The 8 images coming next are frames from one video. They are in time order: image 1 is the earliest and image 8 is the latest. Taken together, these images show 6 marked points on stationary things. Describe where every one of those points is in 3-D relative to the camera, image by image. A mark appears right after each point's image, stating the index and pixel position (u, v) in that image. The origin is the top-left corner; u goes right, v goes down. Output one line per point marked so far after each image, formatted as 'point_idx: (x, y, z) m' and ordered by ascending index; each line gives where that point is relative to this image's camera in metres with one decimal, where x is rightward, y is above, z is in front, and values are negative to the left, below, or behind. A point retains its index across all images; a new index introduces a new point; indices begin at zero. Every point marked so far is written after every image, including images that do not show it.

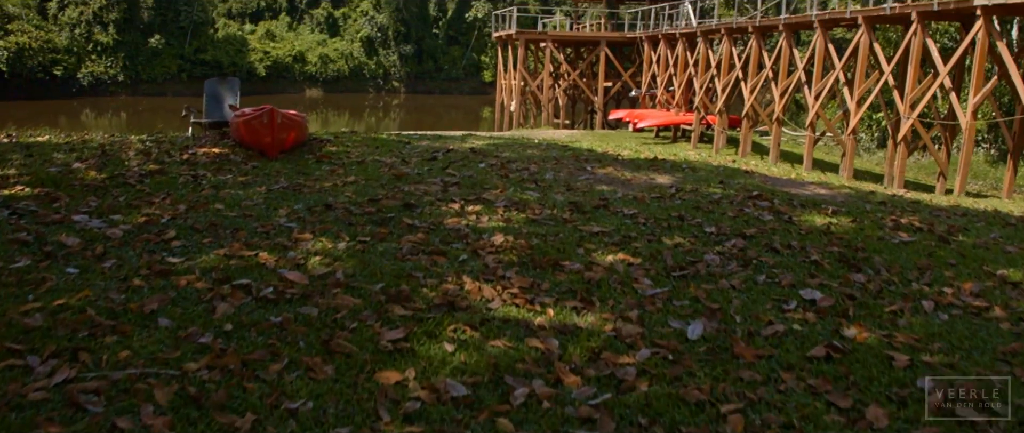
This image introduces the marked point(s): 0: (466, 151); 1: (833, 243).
0: (-0.3, +0.4, +6.1) m
1: (+1.1, -0.1, +3.5) m
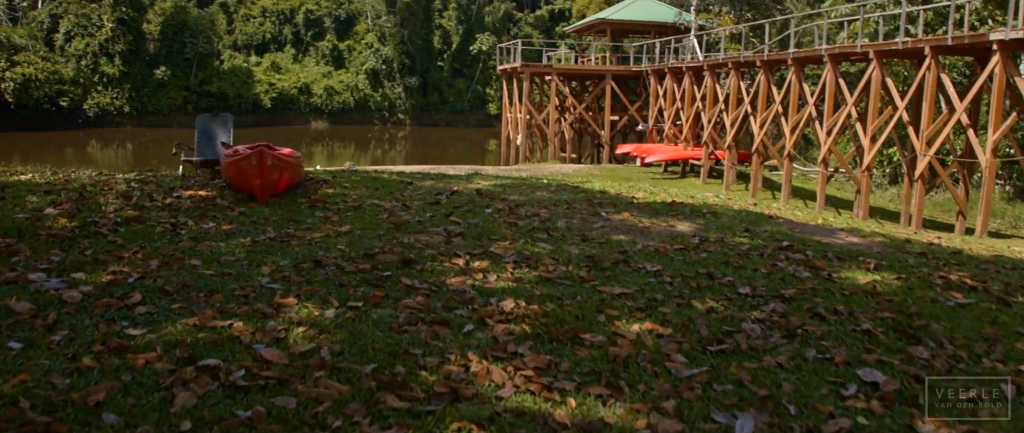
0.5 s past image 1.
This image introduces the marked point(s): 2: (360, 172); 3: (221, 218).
0: (-0.2, +0.1, +5.7) m
1: (+1.1, -0.3, +3.1) m
2: (-1.0, +0.3, +6.7) m
3: (-1.1, 0.0, +3.9) m
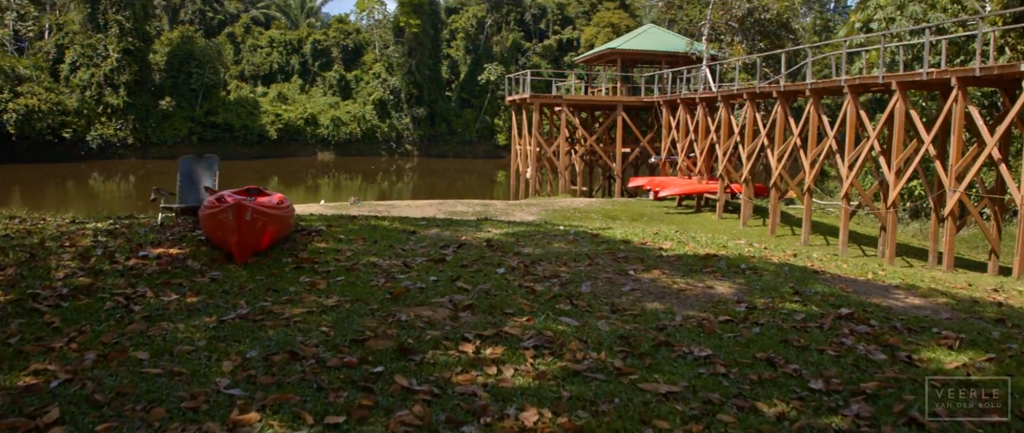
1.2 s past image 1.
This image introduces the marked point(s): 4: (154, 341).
0: (-0.2, -0.1, +5.1) m
1: (+1.1, -0.5, +2.5) m
2: (-0.9, 0.0, +6.1) m
3: (-1.0, -0.2, +3.4) m
4: (-0.9, -0.3, +2.6) m
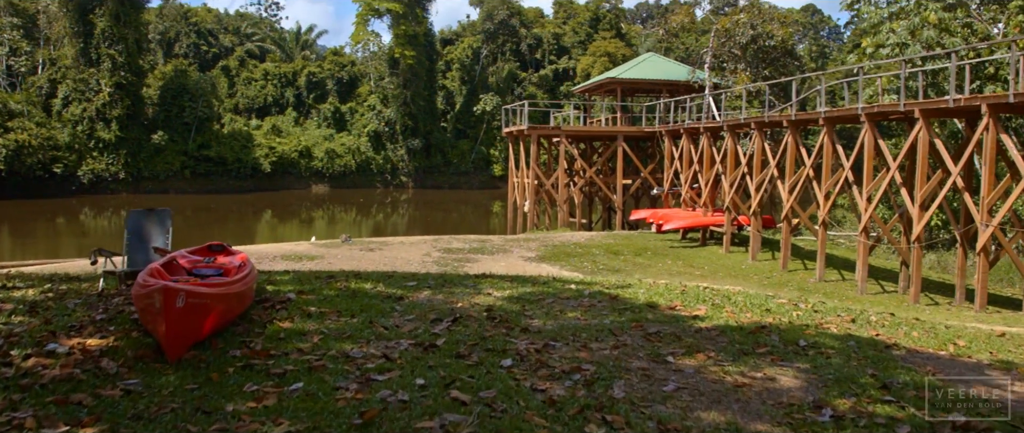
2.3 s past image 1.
0: (-0.1, -0.4, +4.3) m
1: (+1.2, -0.6, +1.7) m
2: (-0.9, -0.3, +5.3) m
3: (-1.0, -0.5, +2.5) m
4: (-0.9, -0.5, +1.8) m
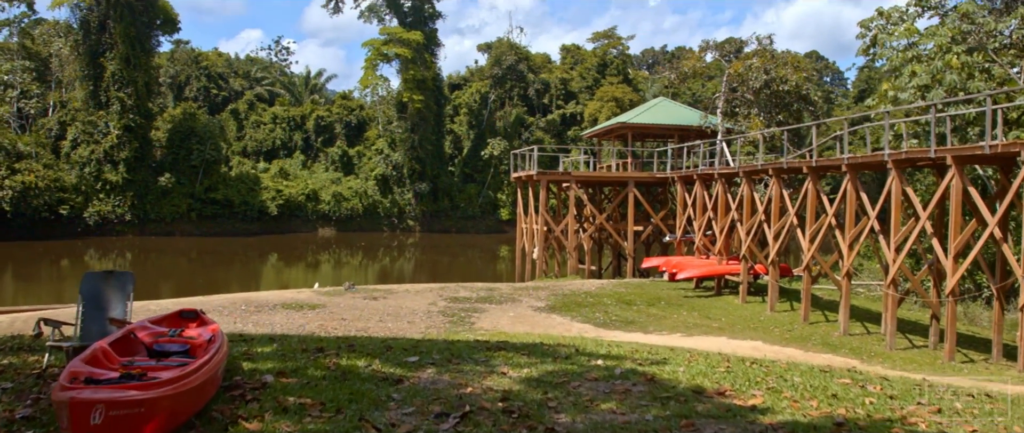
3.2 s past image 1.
0: (-0.1, -0.6, +3.5) m
1: (+1.2, -0.8, +0.9) m
2: (-0.8, -0.6, +4.5) m
3: (-0.9, -0.6, +1.7) m
4: (-0.8, -0.6, +1.0) m
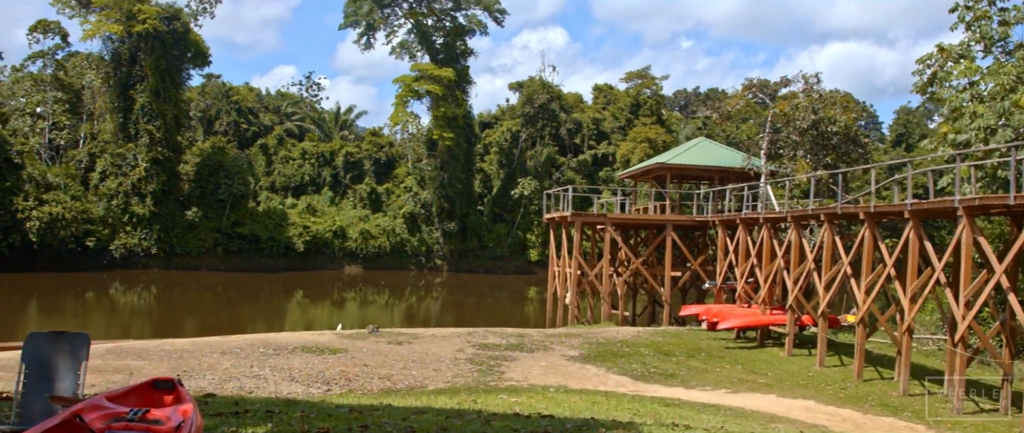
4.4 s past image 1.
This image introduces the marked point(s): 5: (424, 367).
0: (+0.1, -0.8, +2.4) m
1: (+1.3, -0.9, -0.3) m
2: (-0.6, -0.8, +3.4) m
3: (-0.8, -0.7, +0.7) m
4: (-0.7, -0.7, -0.1) m
5: (-1.5, -2.6, +18.5) m
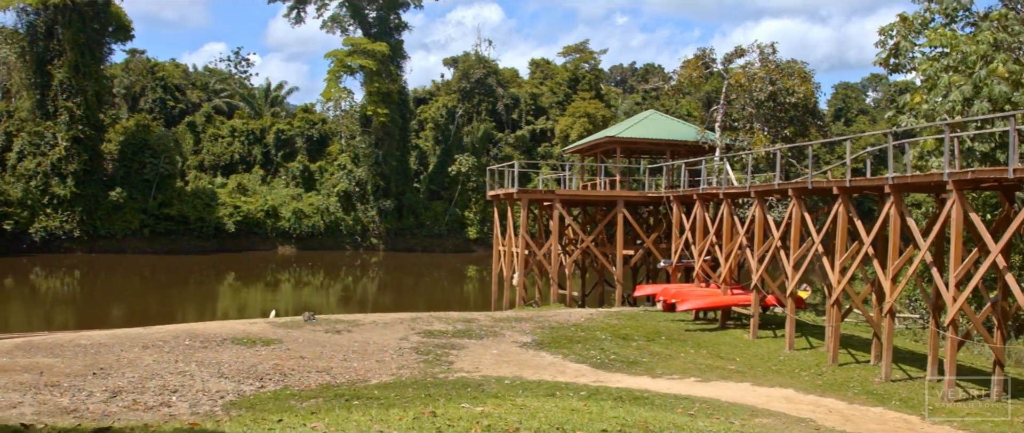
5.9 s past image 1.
0: (+0.3, -0.8, +1.0) m
1: (+1.7, -0.9, -1.6) m
2: (-0.5, -0.7, +2.0) m
3: (-0.5, -0.7, -0.8) m
4: (-0.4, -0.7, -1.6) m
5: (-2.3, -2.3, +16.9) m
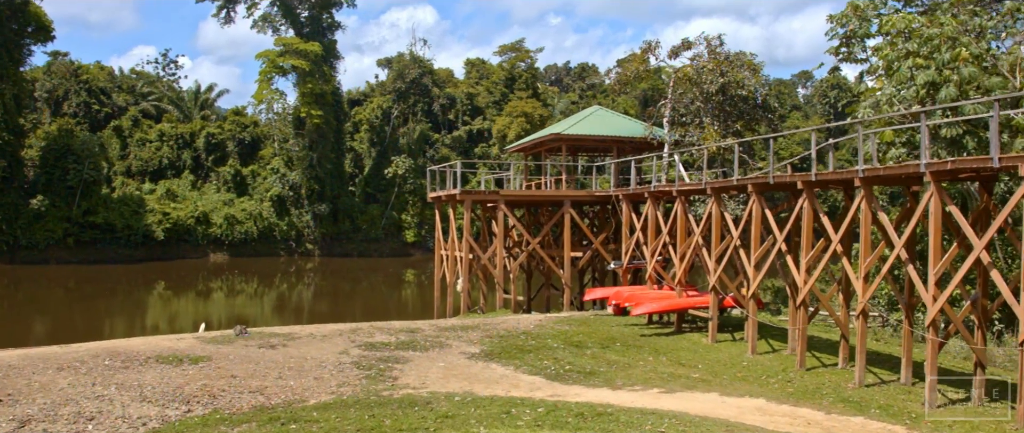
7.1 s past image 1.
0: (+0.5, -0.8, -0.1) m
1: (+2.0, -0.9, -2.6) m
2: (-0.4, -0.8, +0.8) m
3: (-0.2, -0.7, -2.0) m
4: (0.0, -0.8, -2.7) m
5: (-3.1, -2.4, +15.6) m
